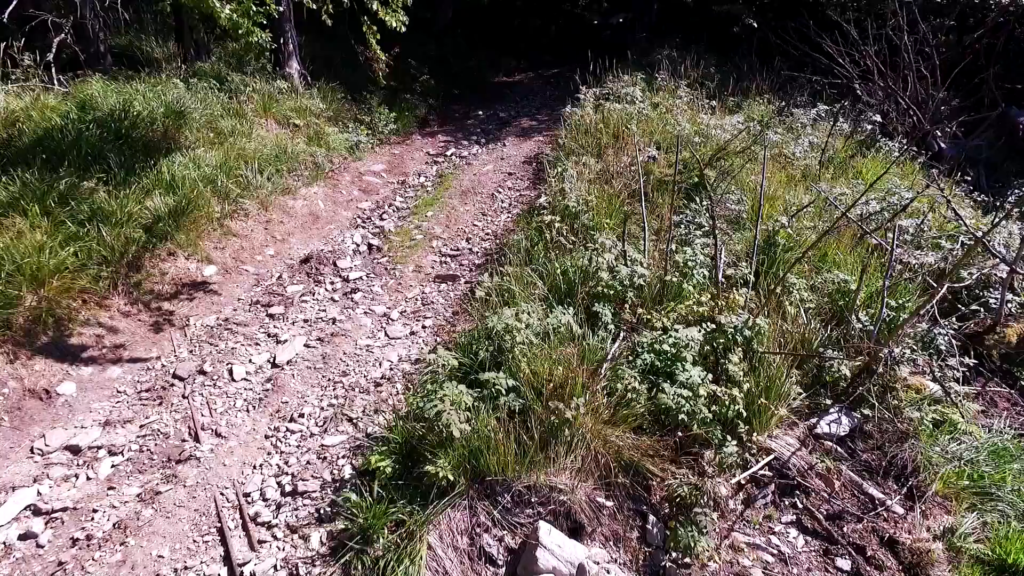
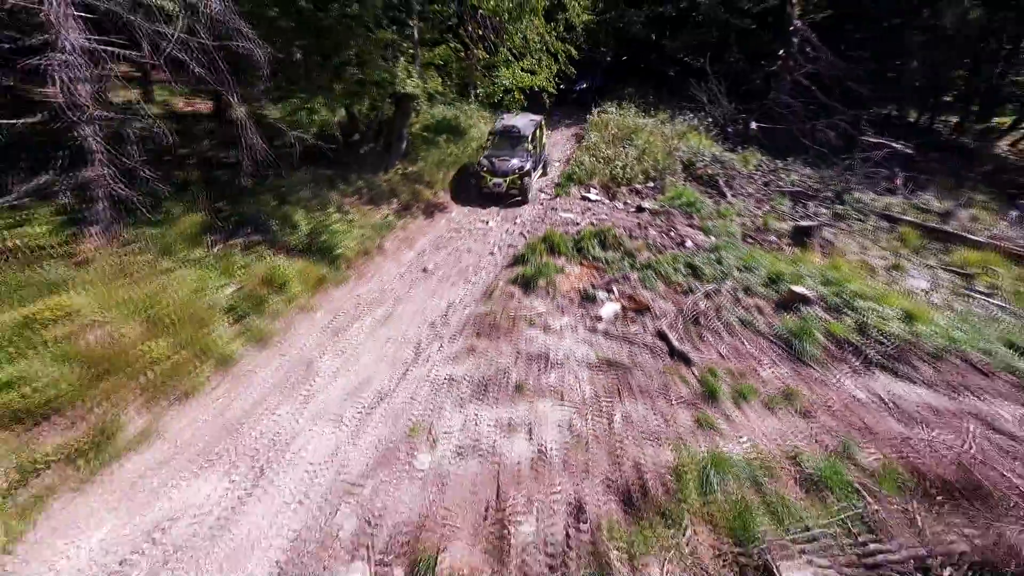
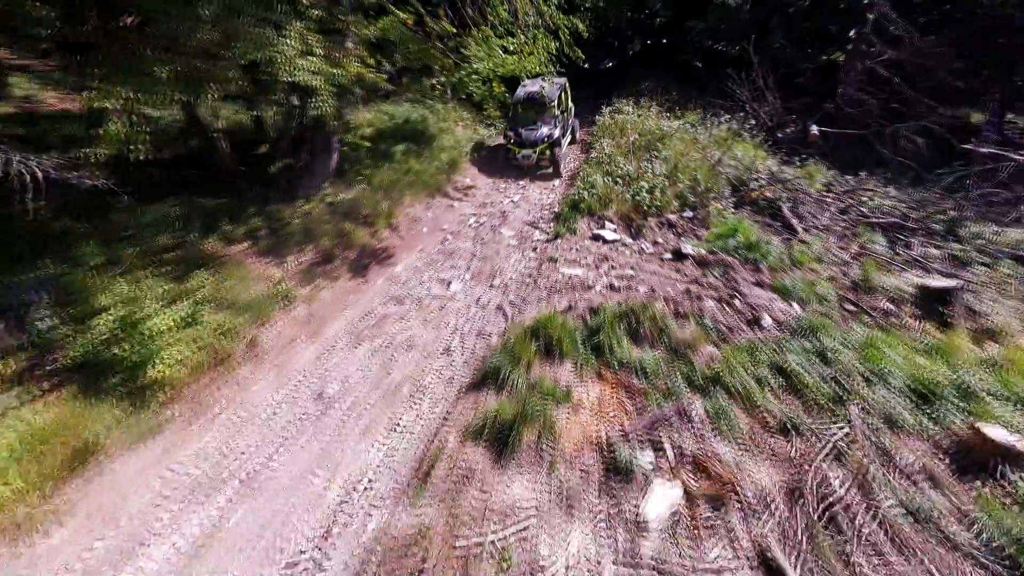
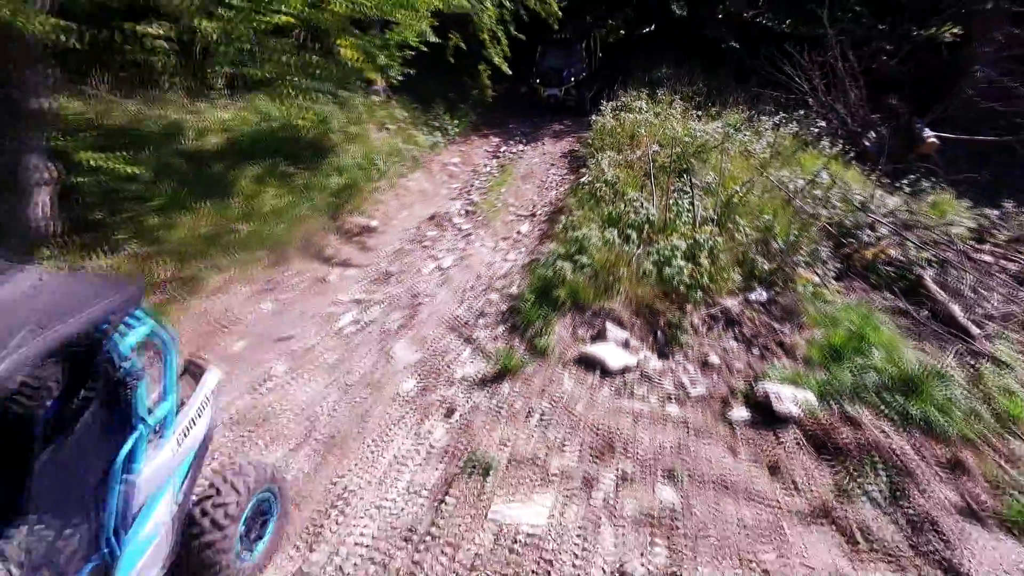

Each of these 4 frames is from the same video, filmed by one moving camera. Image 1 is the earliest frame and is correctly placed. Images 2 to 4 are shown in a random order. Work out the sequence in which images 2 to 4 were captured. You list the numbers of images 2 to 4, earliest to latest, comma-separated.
4, 3, 2
